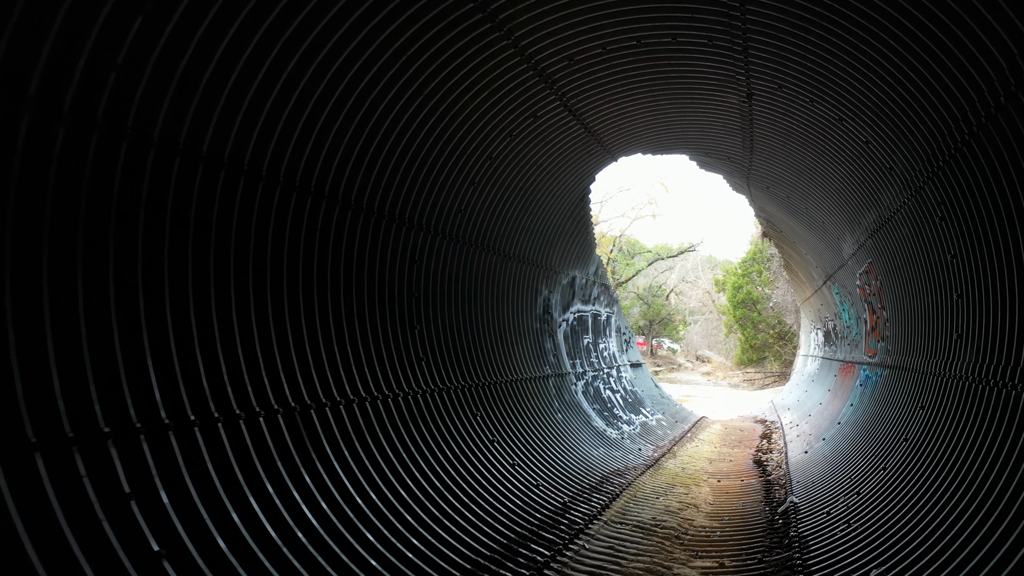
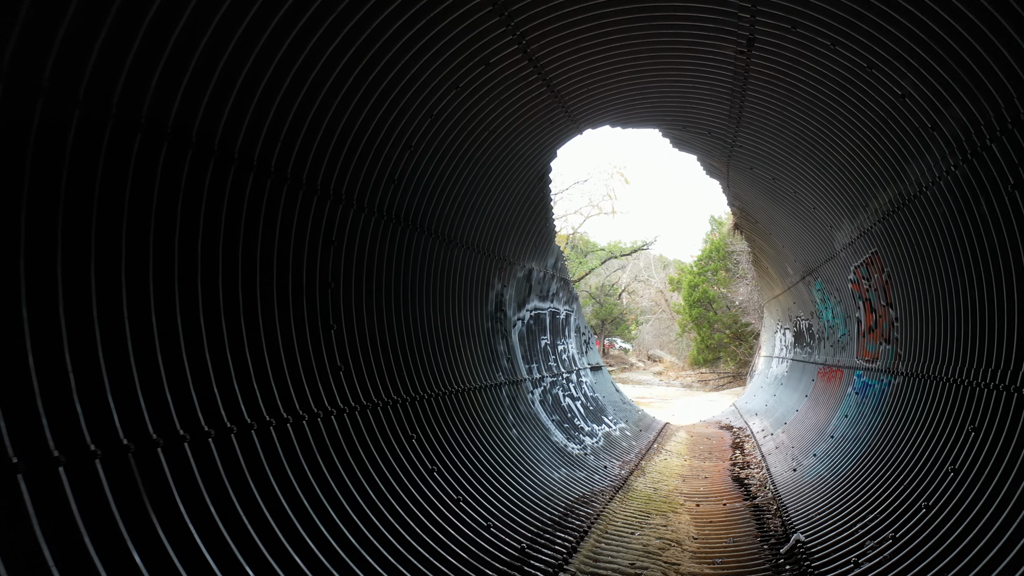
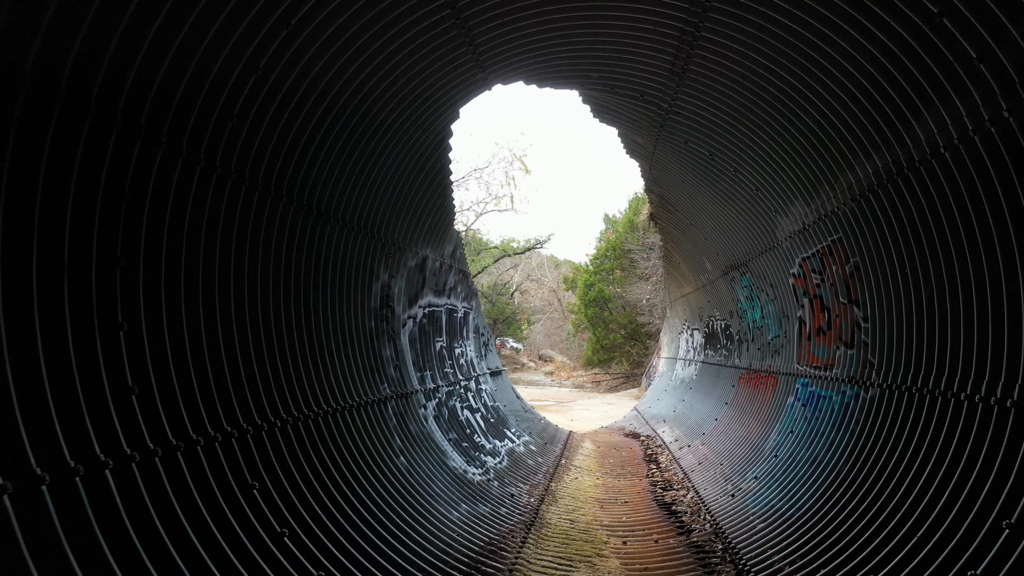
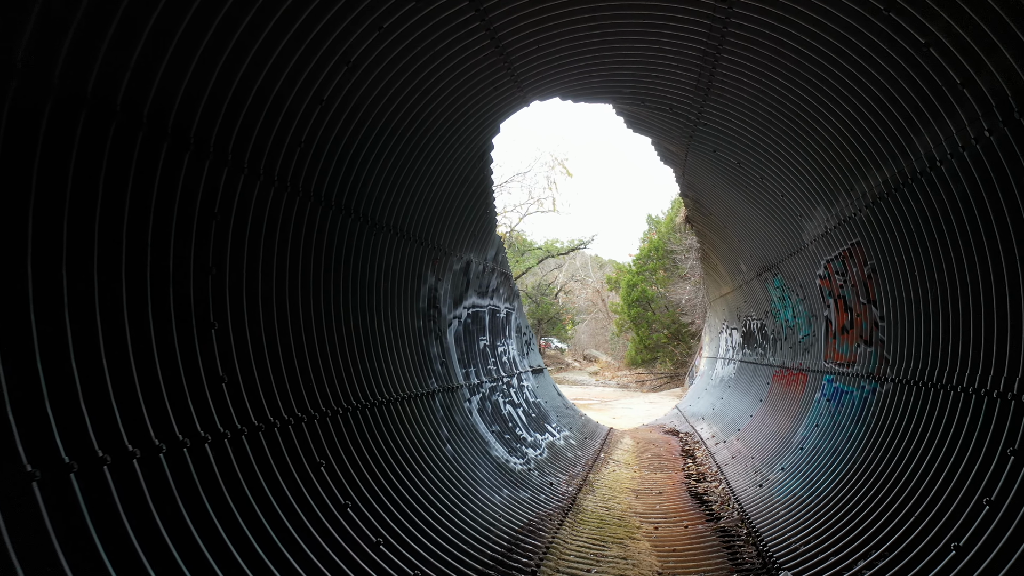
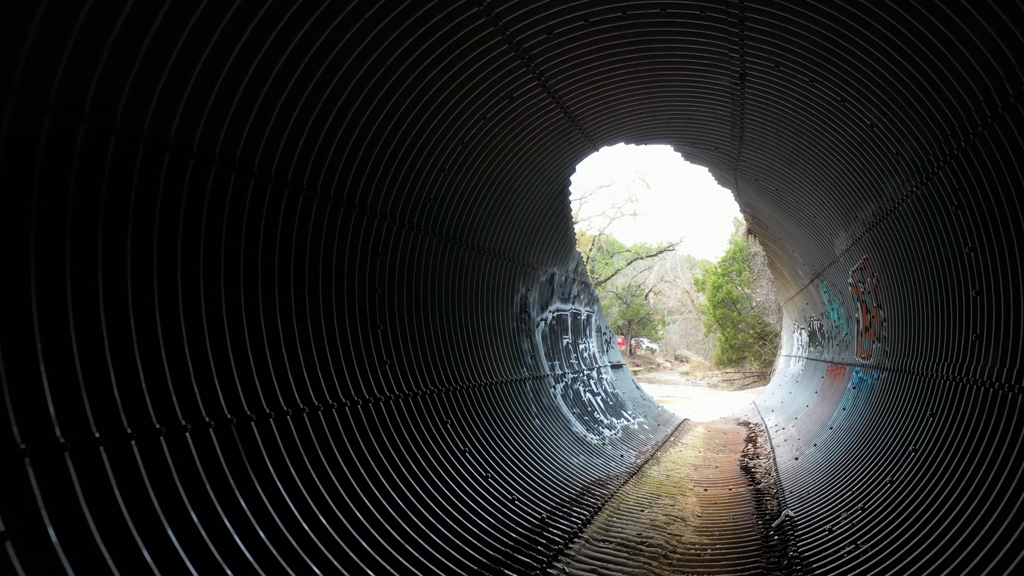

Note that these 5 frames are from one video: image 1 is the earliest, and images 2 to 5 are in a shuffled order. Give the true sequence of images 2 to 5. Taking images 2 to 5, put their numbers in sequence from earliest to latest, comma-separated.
5, 2, 4, 3
